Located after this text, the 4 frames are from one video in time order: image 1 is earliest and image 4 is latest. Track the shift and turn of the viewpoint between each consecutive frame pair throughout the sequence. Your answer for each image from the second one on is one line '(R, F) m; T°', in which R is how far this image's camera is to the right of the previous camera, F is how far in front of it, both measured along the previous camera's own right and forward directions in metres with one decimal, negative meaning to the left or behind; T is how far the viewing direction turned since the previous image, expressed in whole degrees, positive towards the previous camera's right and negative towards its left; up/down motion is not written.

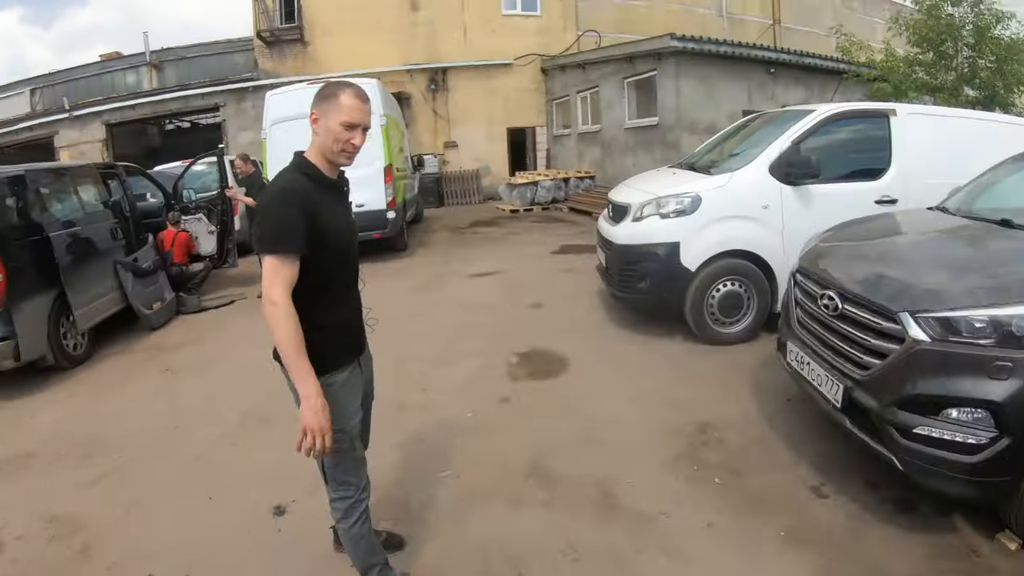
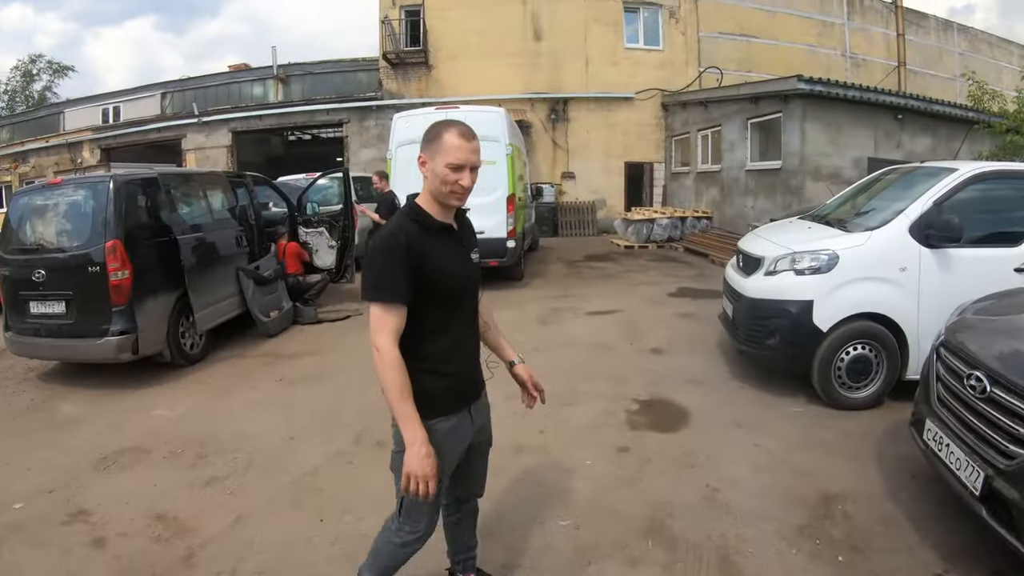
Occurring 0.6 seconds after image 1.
(-0.4, +0.1) m; -6°
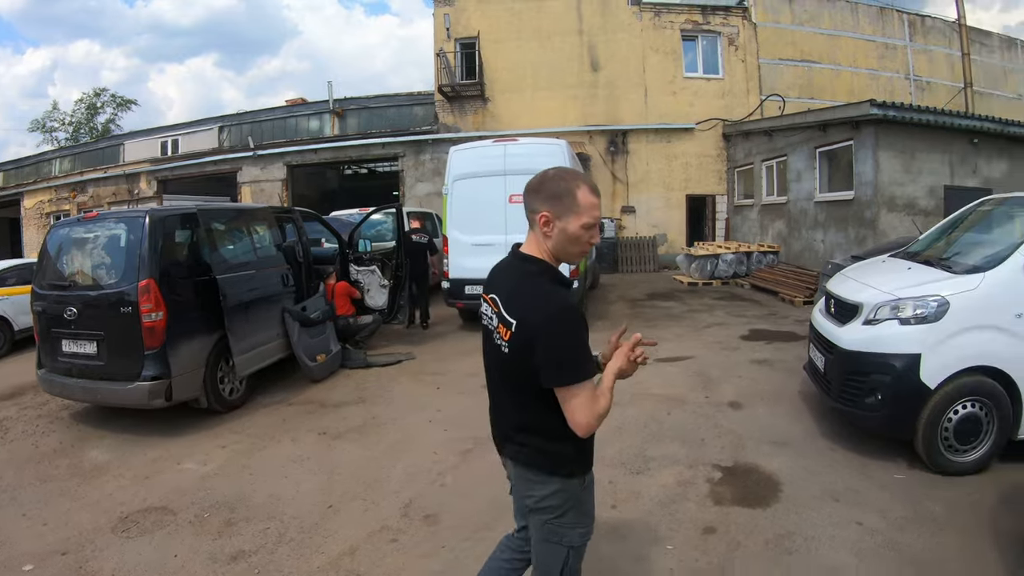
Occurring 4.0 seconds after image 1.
(-0.1, +0.4) m; -4°
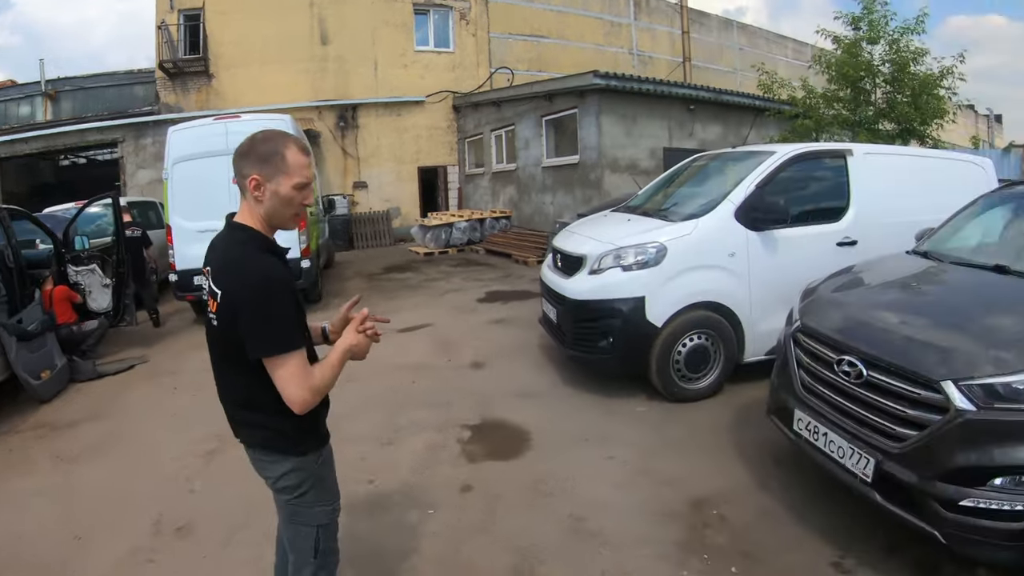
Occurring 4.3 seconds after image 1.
(+0.4, -0.1) m; +15°
